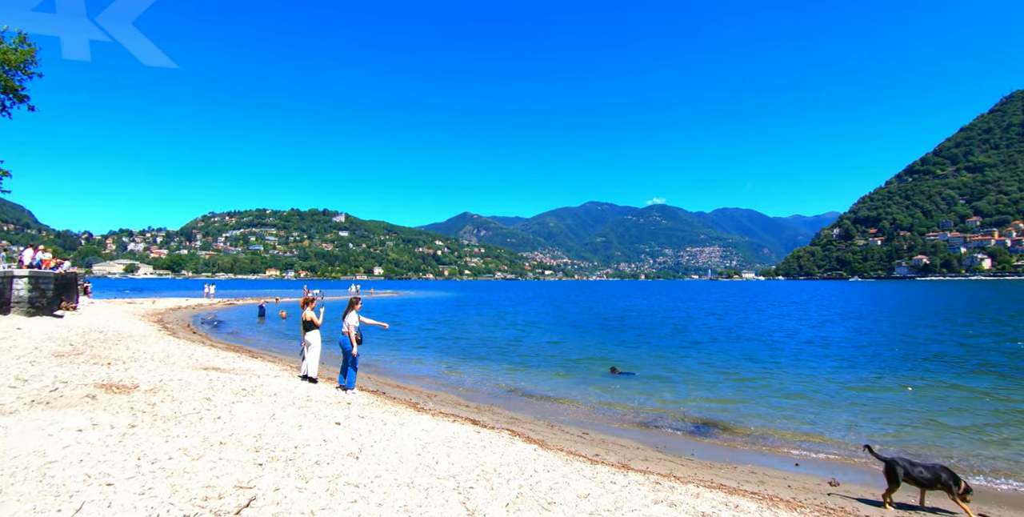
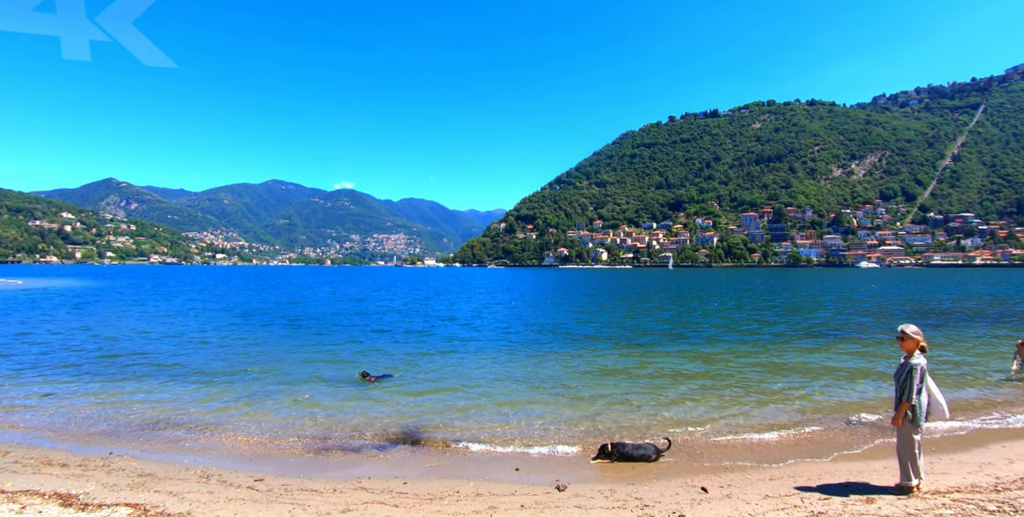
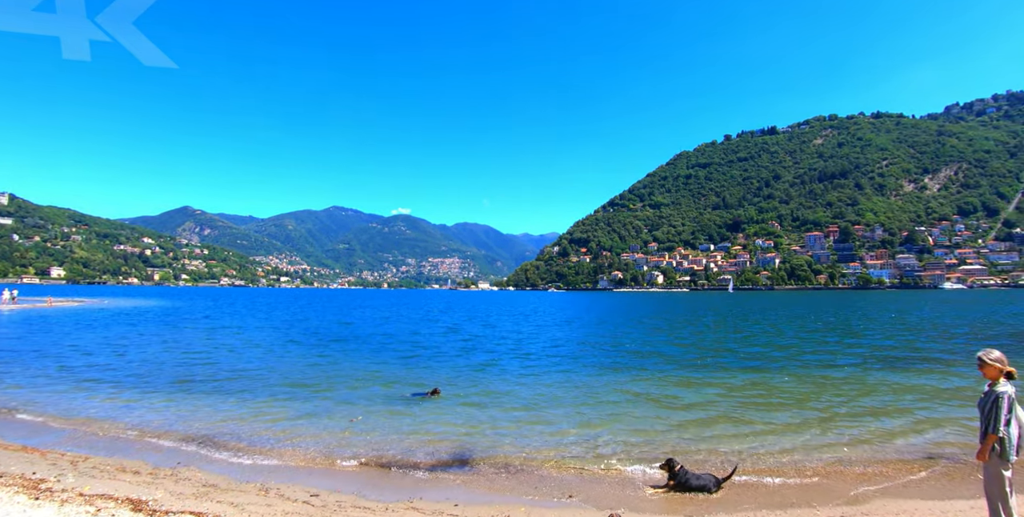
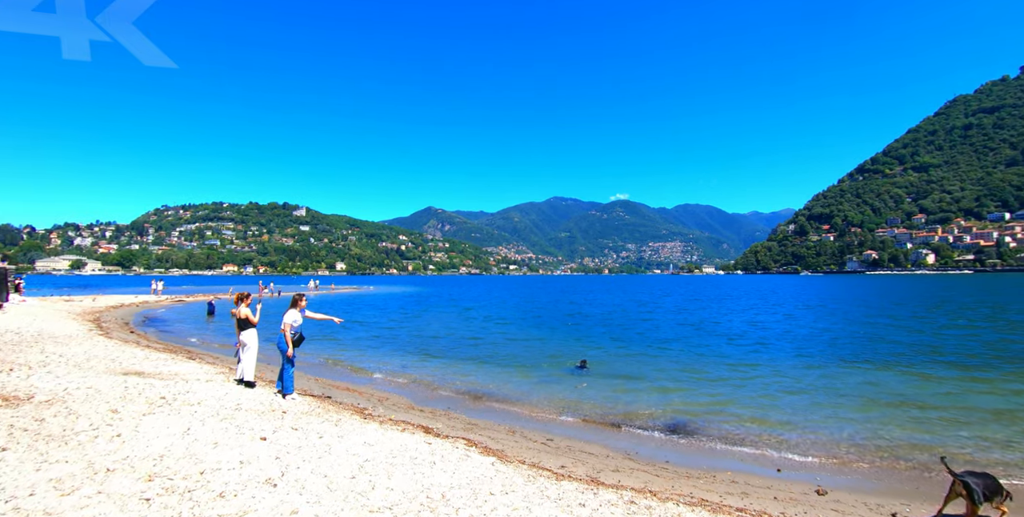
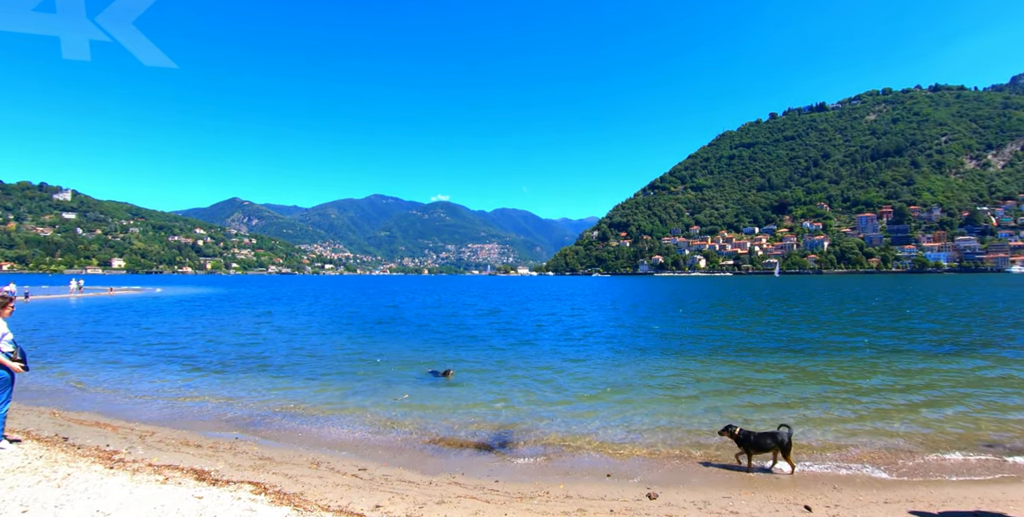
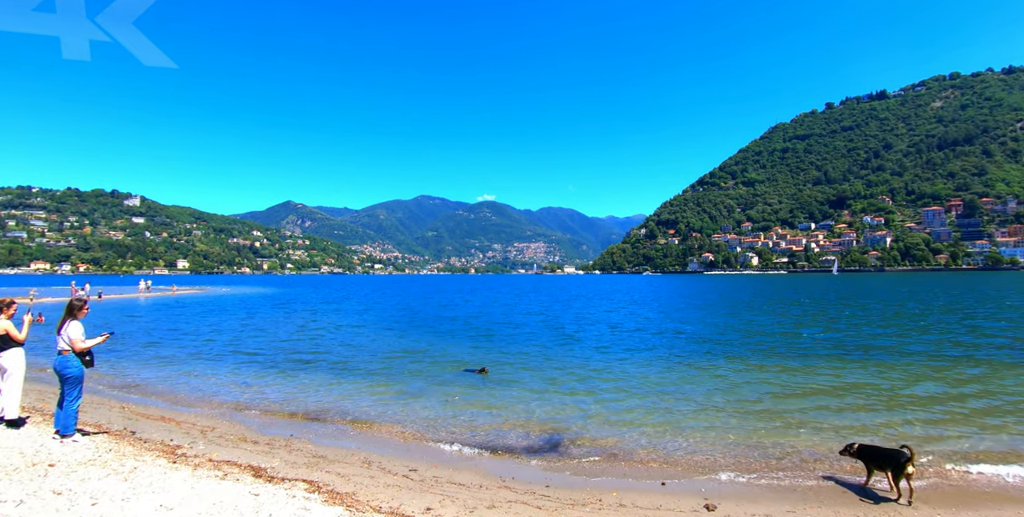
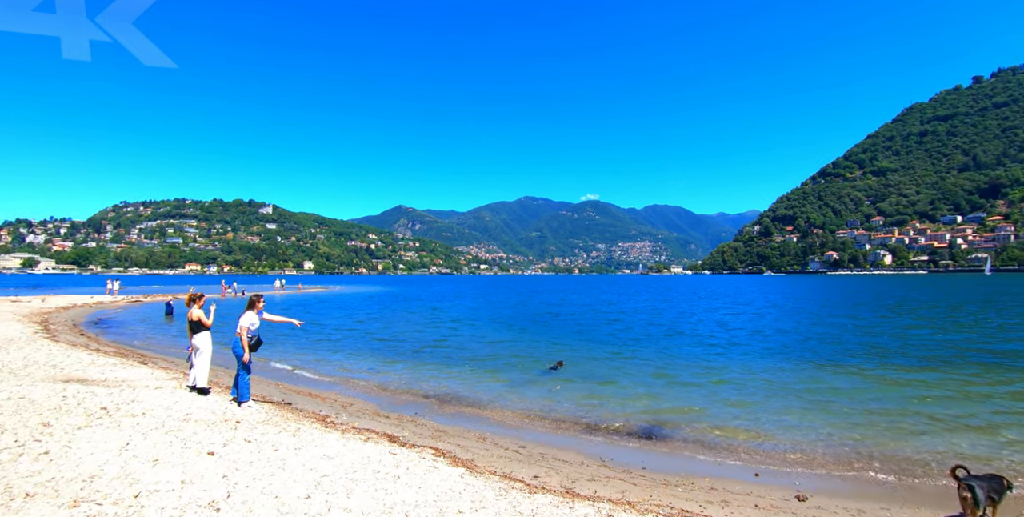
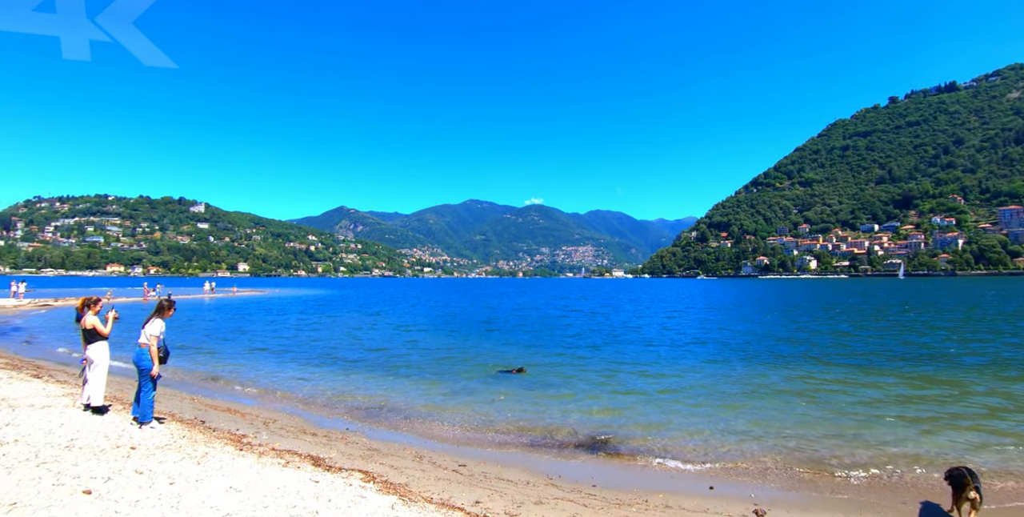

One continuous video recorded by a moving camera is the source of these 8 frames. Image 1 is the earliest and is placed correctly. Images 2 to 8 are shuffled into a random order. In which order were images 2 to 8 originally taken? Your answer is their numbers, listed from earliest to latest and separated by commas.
4, 7, 8, 6, 5, 3, 2
